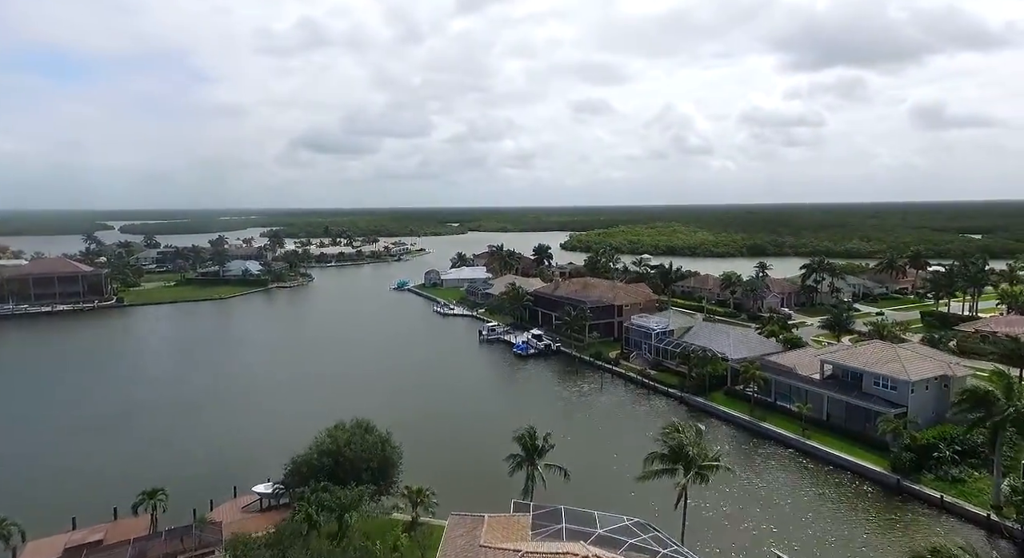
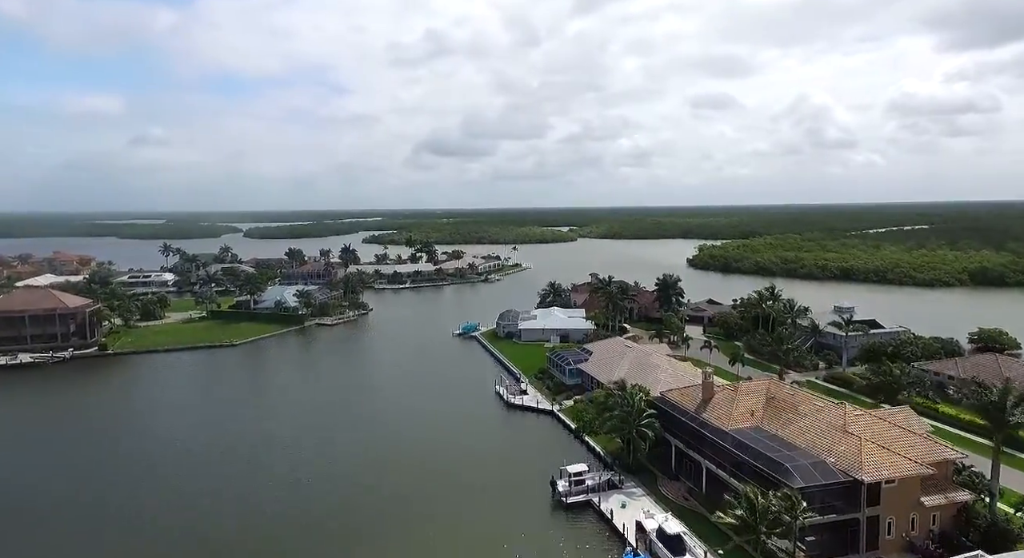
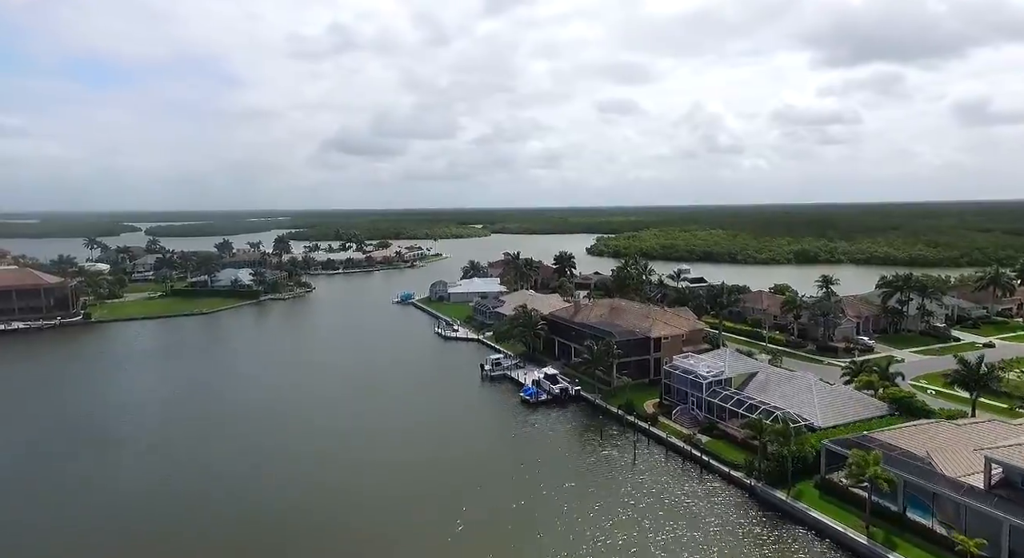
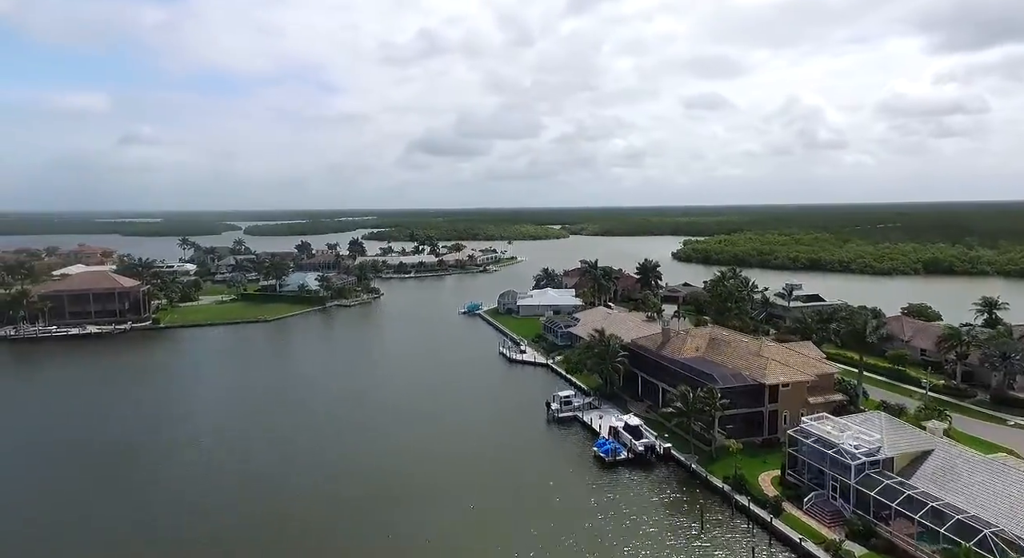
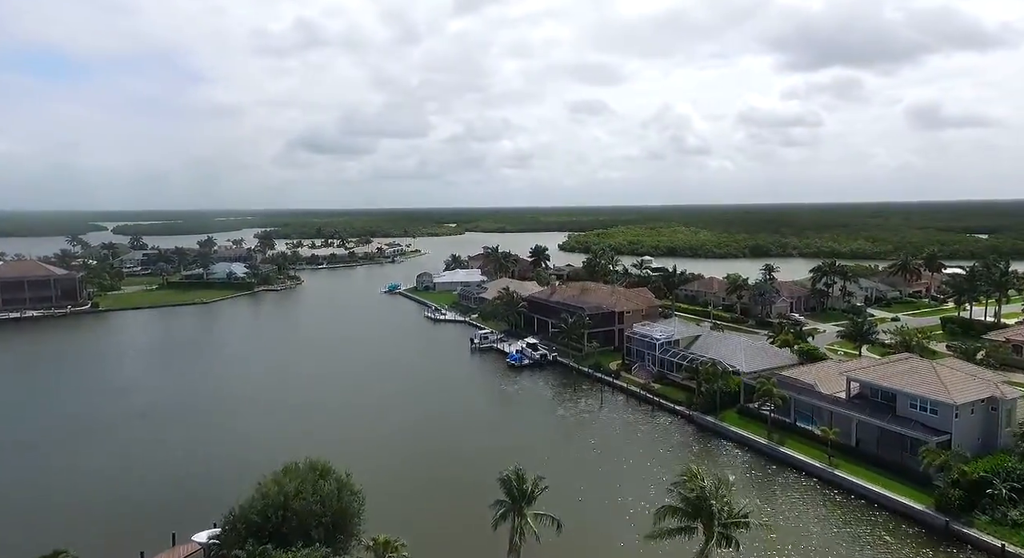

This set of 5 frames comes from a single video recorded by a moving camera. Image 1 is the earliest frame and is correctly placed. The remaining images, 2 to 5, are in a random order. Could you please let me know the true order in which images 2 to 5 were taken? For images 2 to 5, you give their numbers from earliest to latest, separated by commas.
5, 3, 4, 2
